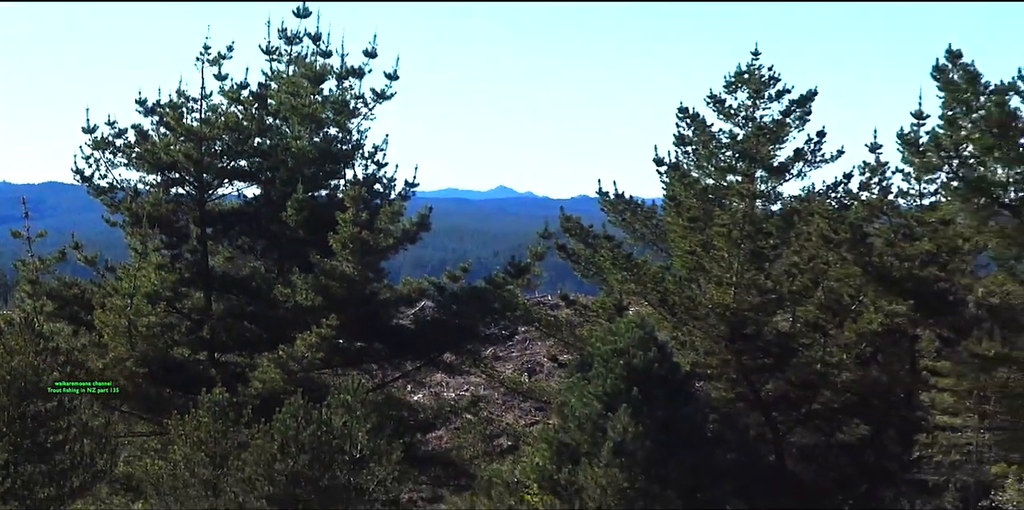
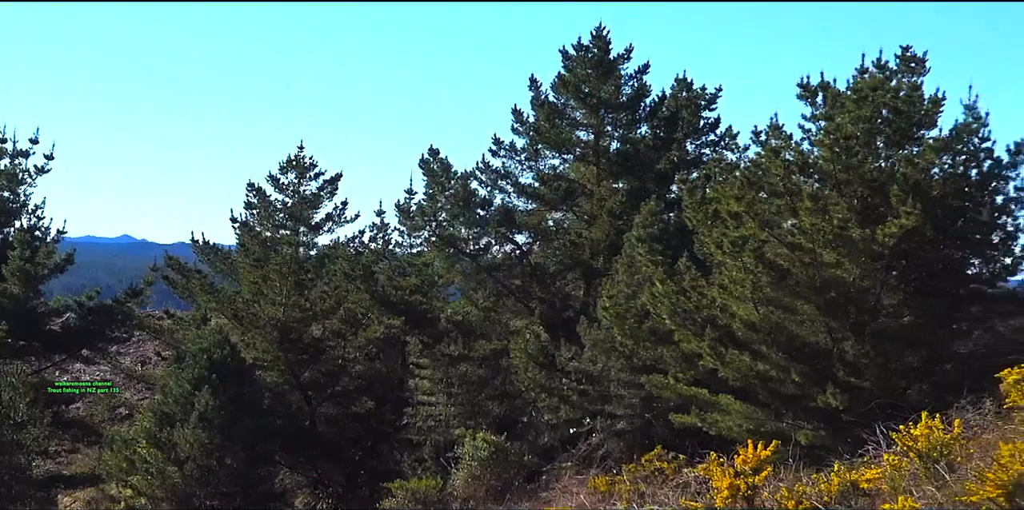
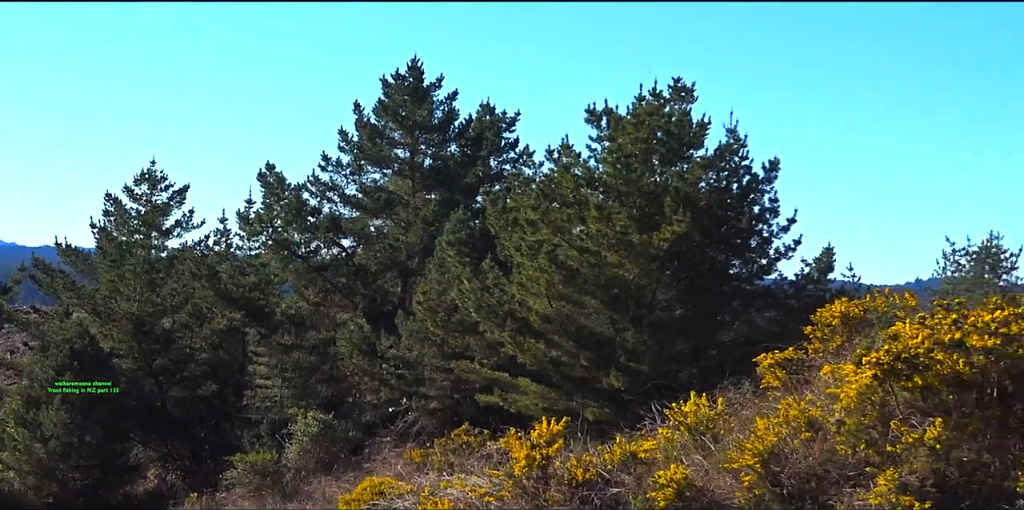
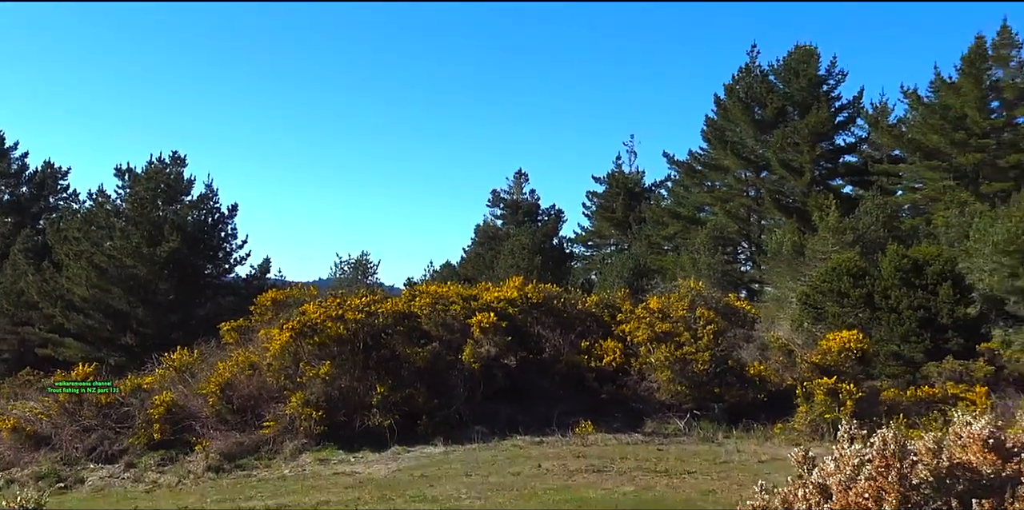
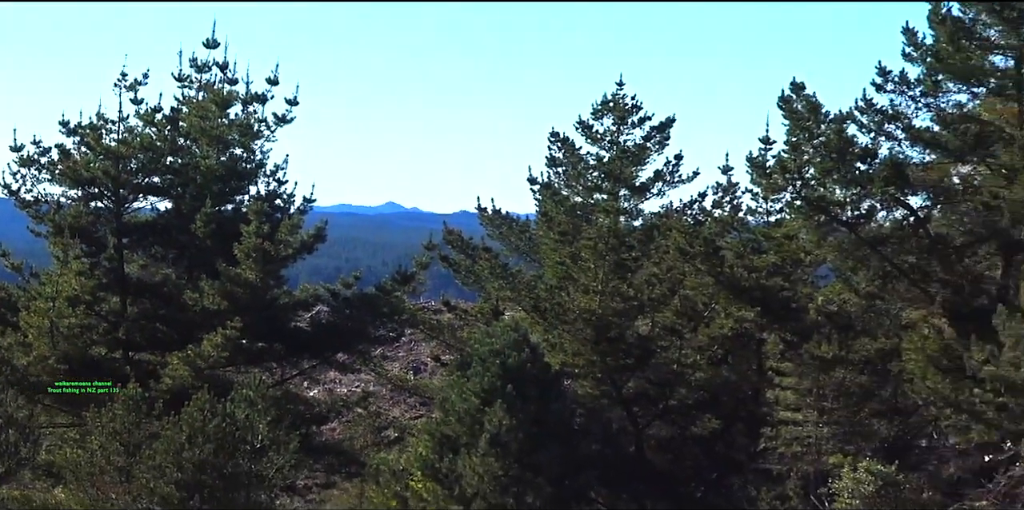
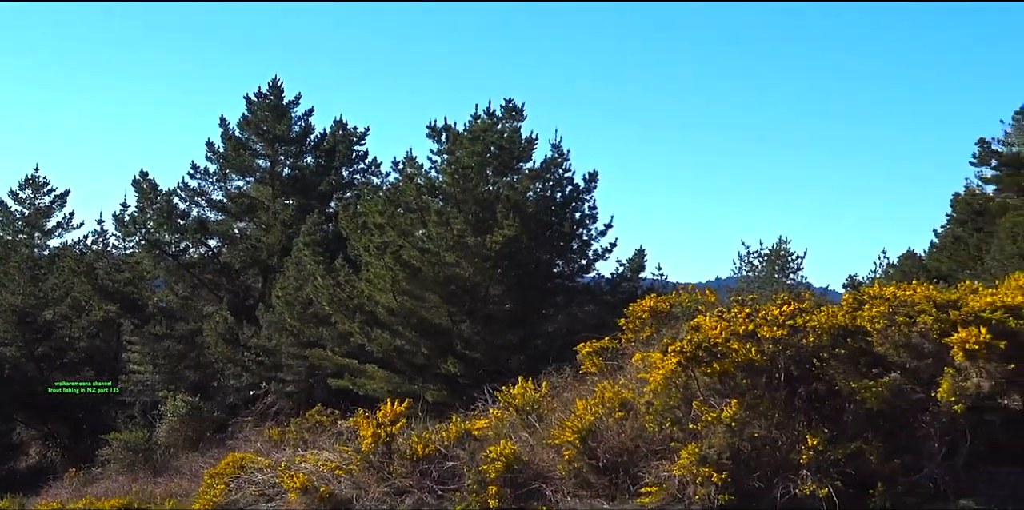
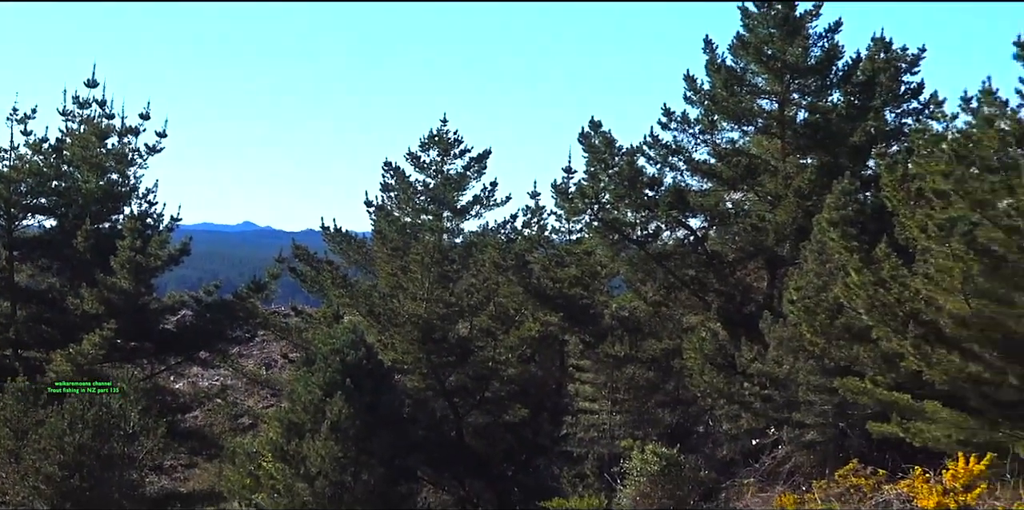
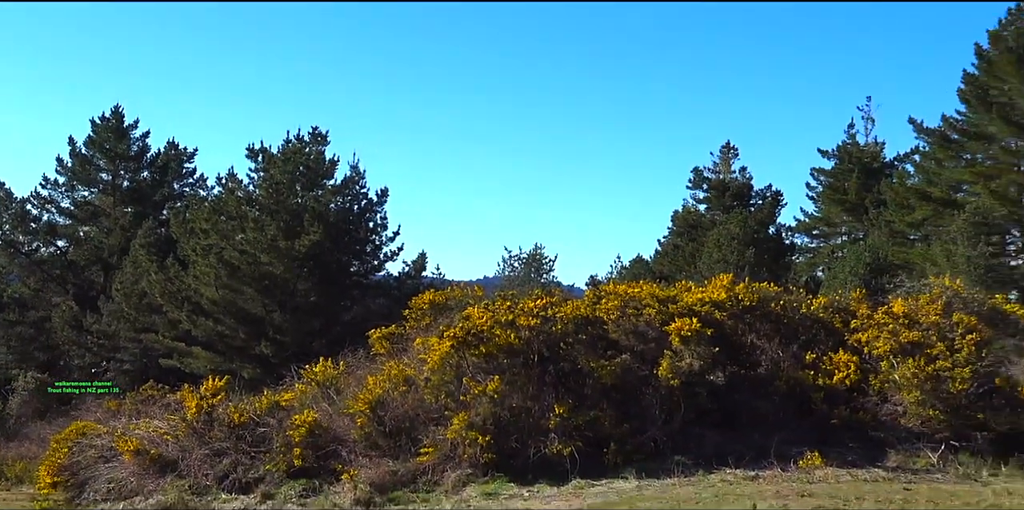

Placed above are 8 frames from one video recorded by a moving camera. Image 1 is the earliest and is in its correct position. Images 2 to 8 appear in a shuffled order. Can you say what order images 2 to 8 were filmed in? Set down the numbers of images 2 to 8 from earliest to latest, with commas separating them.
5, 7, 2, 3, 6, 8, 4
